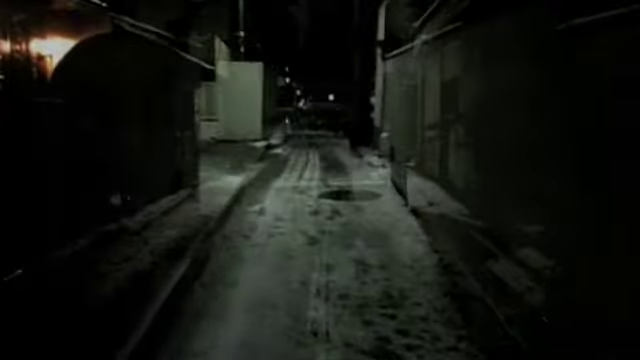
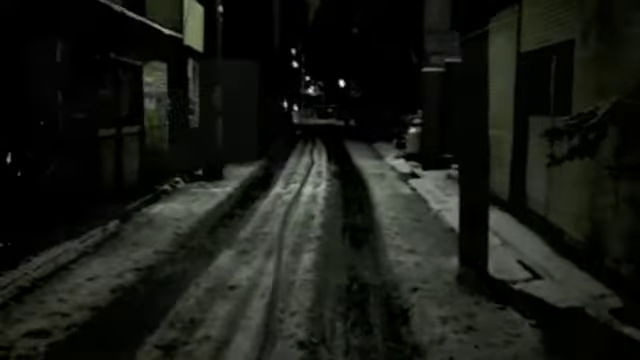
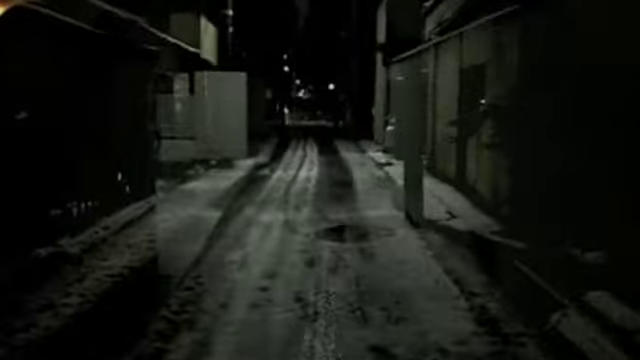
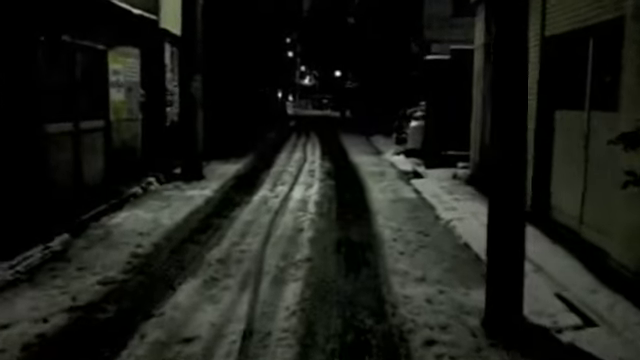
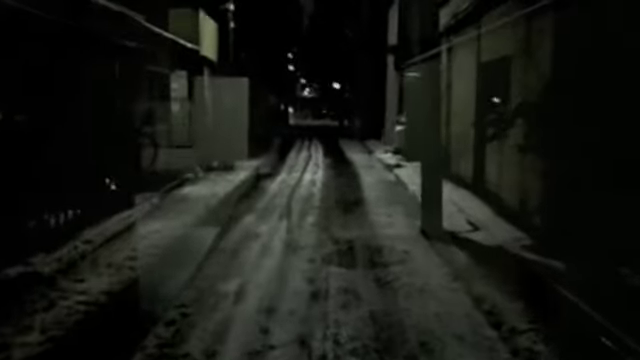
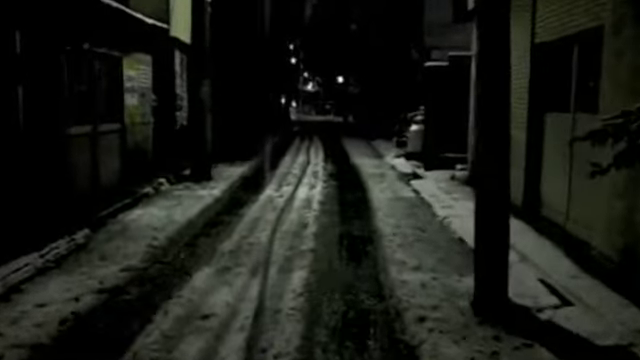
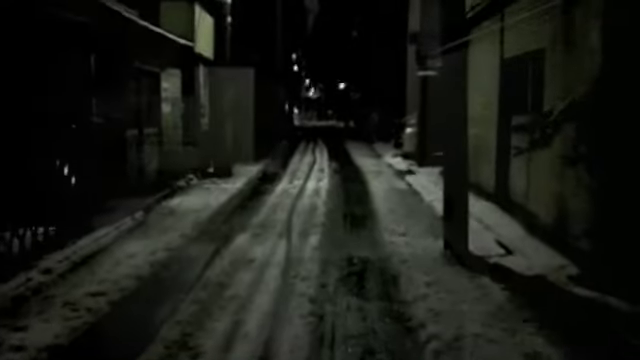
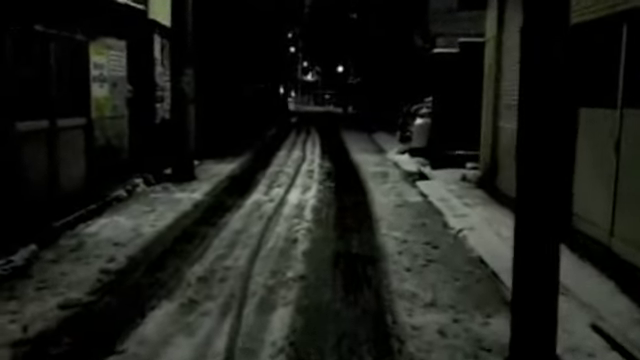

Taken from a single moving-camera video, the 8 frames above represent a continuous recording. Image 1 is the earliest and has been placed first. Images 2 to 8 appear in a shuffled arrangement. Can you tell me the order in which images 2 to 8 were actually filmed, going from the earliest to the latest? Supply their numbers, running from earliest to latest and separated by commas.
3, 5, 7, 2, 6, 4, 8
